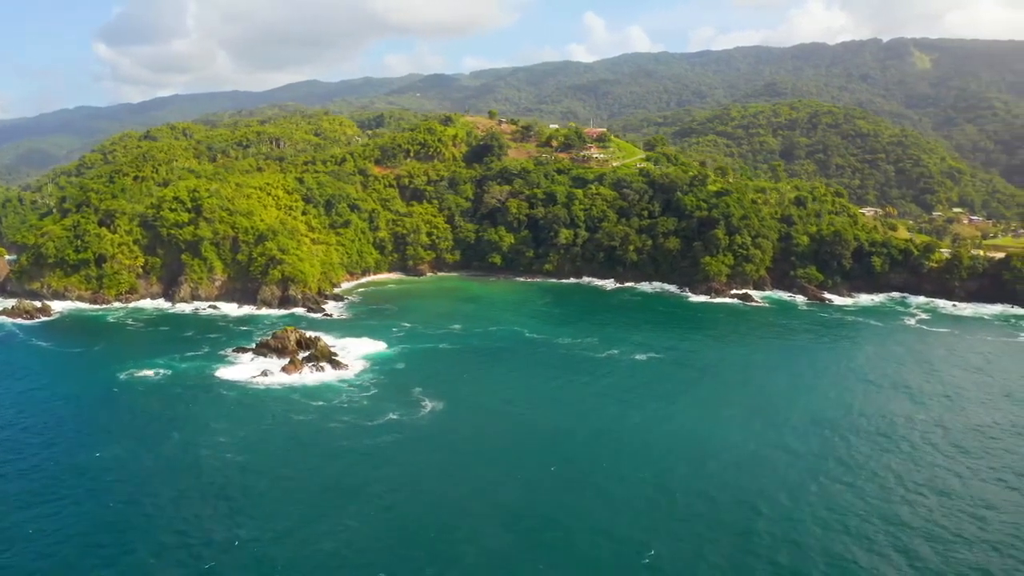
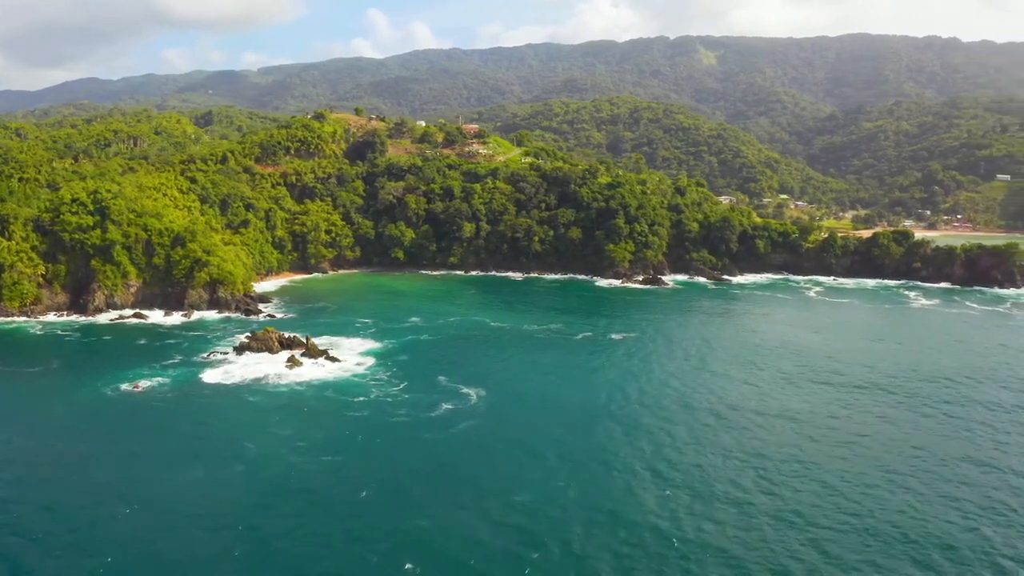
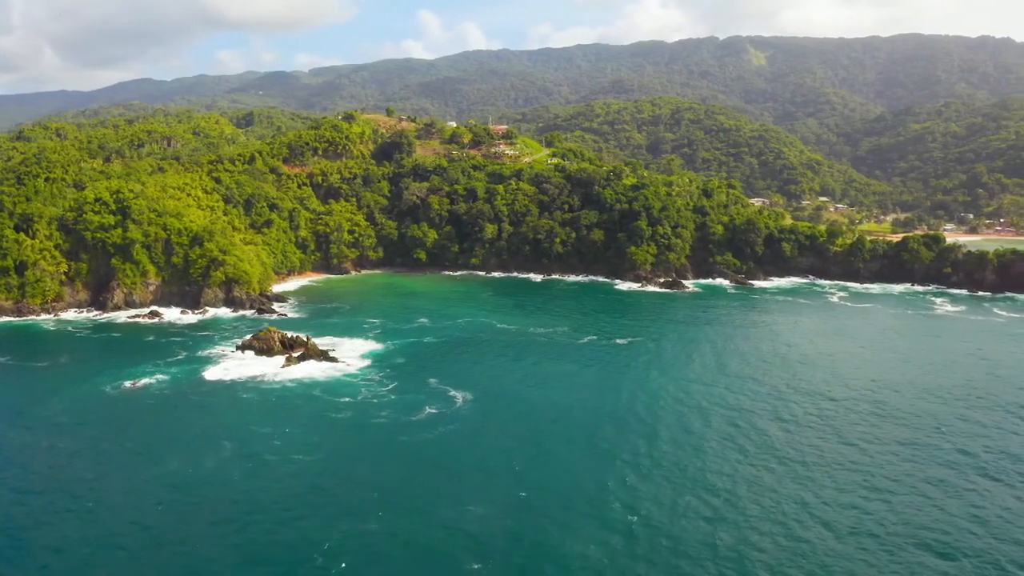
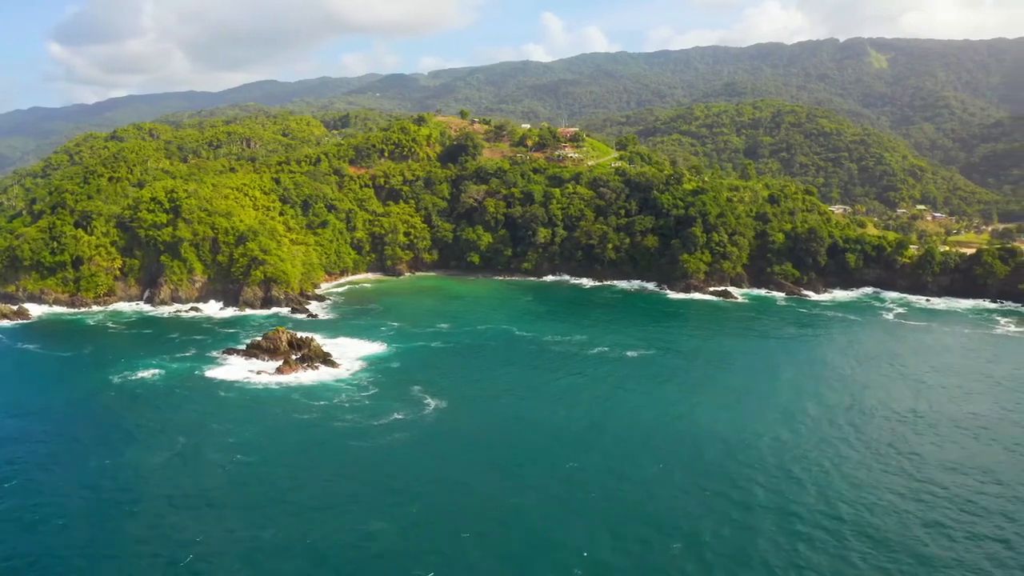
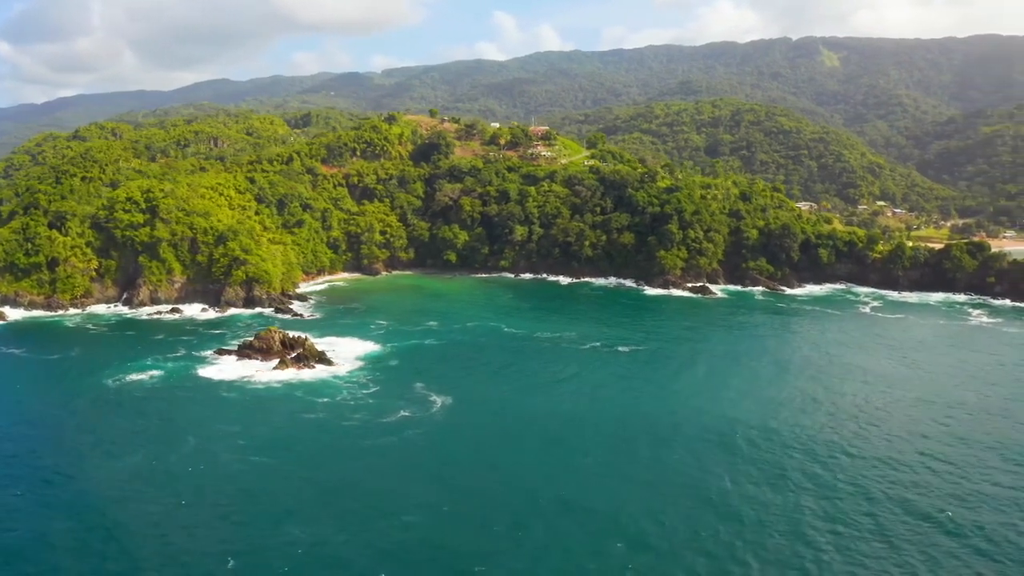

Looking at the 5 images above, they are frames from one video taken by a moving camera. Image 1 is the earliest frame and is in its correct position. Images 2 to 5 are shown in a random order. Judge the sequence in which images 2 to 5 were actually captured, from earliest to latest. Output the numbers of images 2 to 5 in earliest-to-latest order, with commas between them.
4, 5, 3, 2
